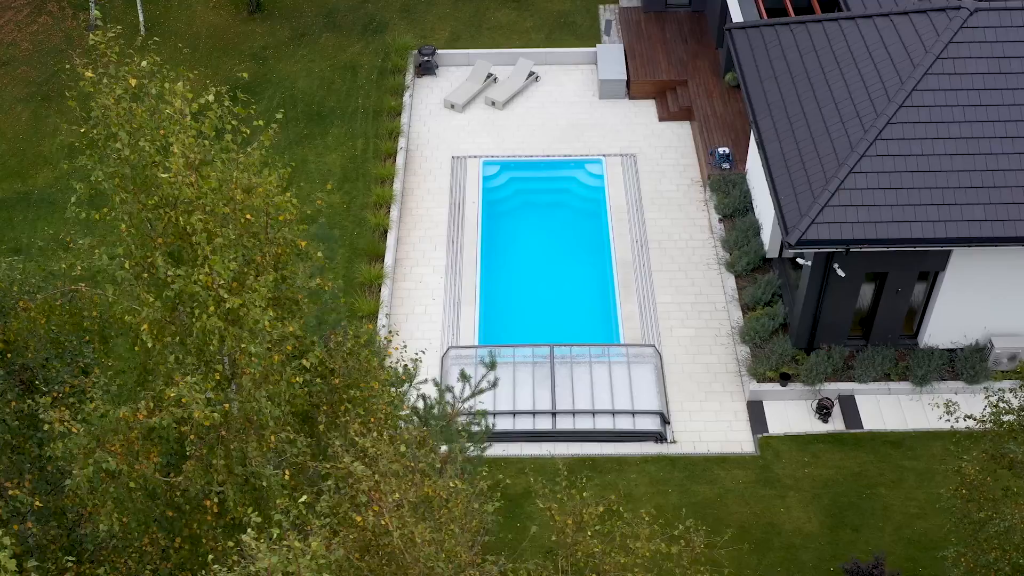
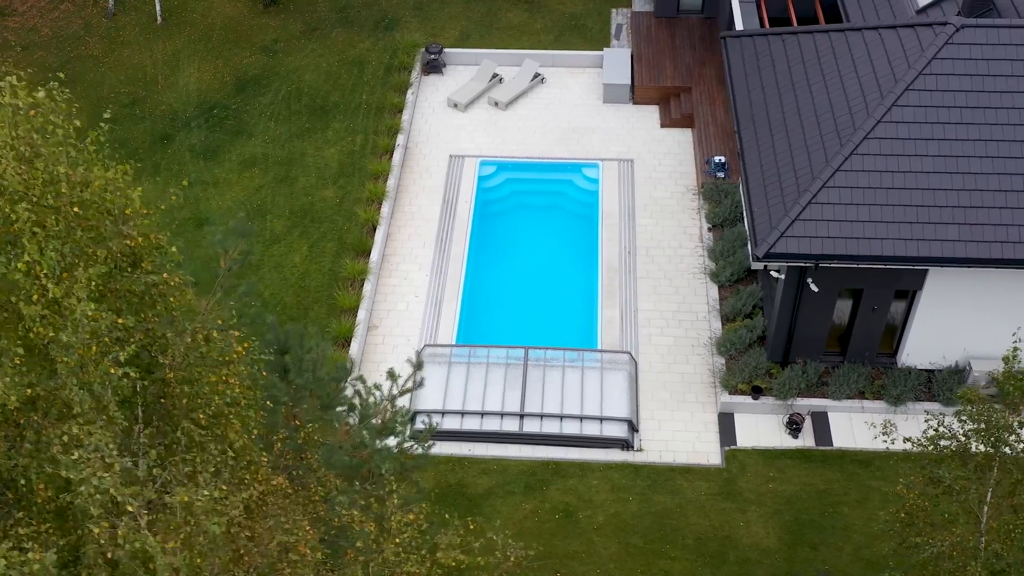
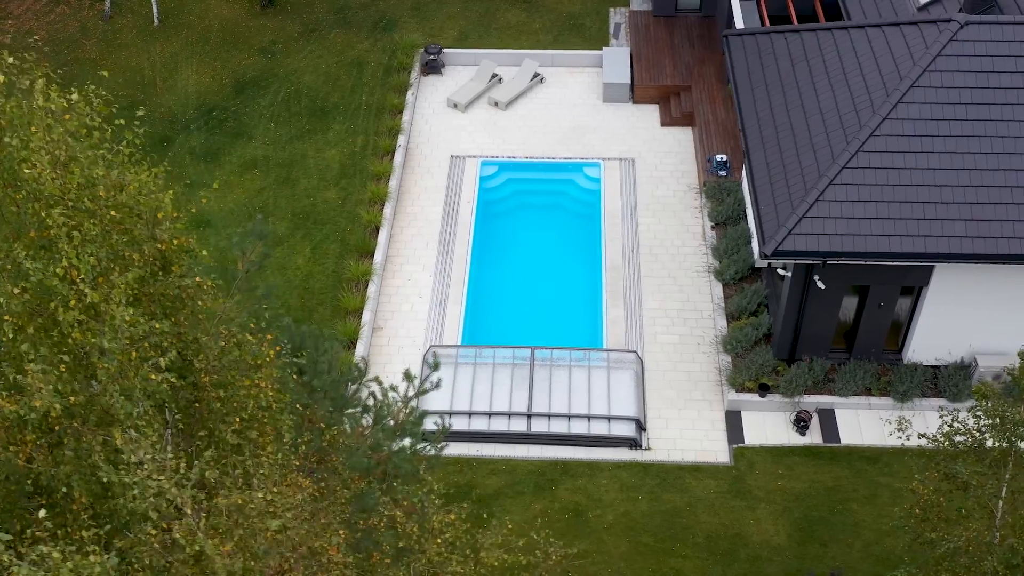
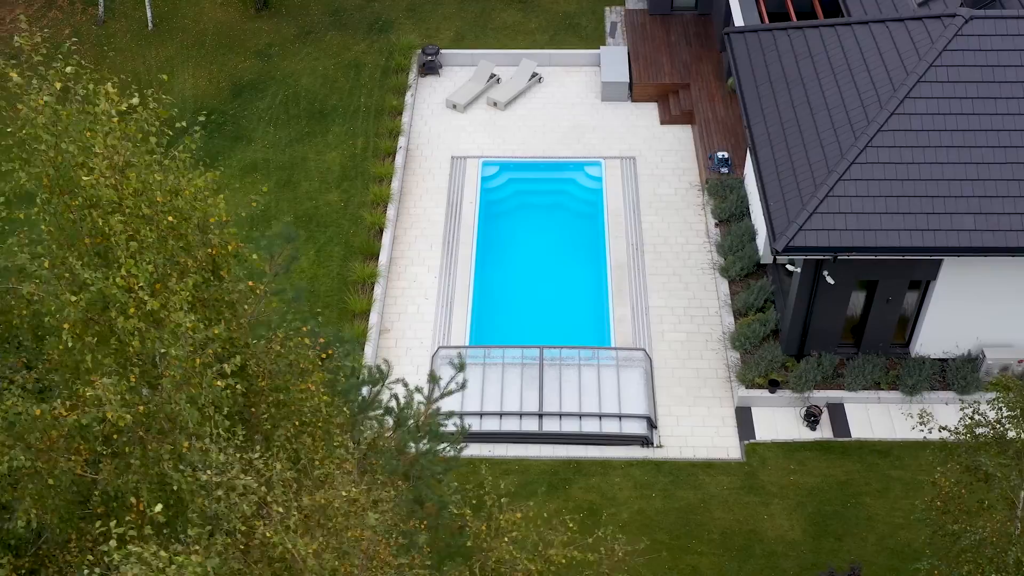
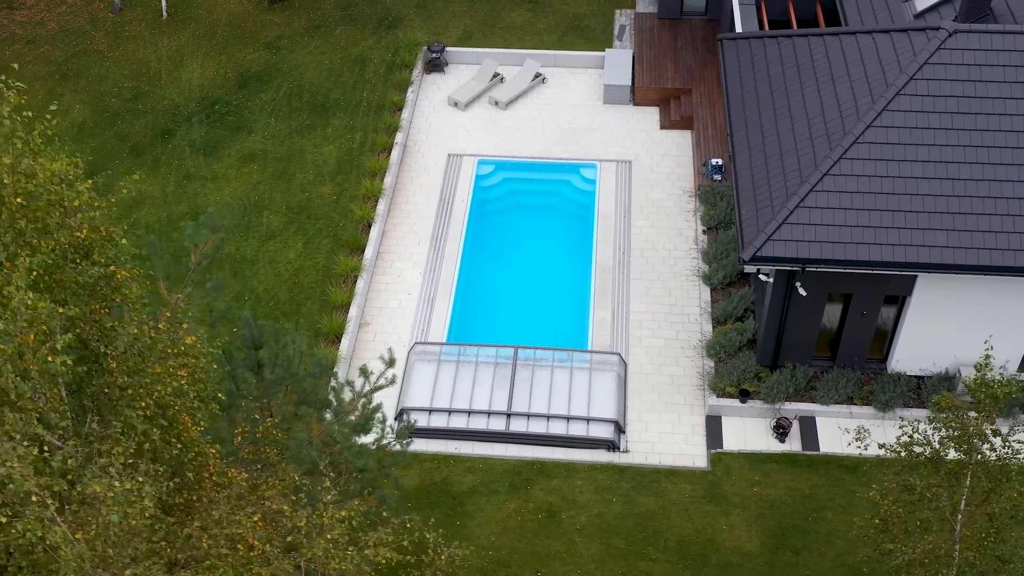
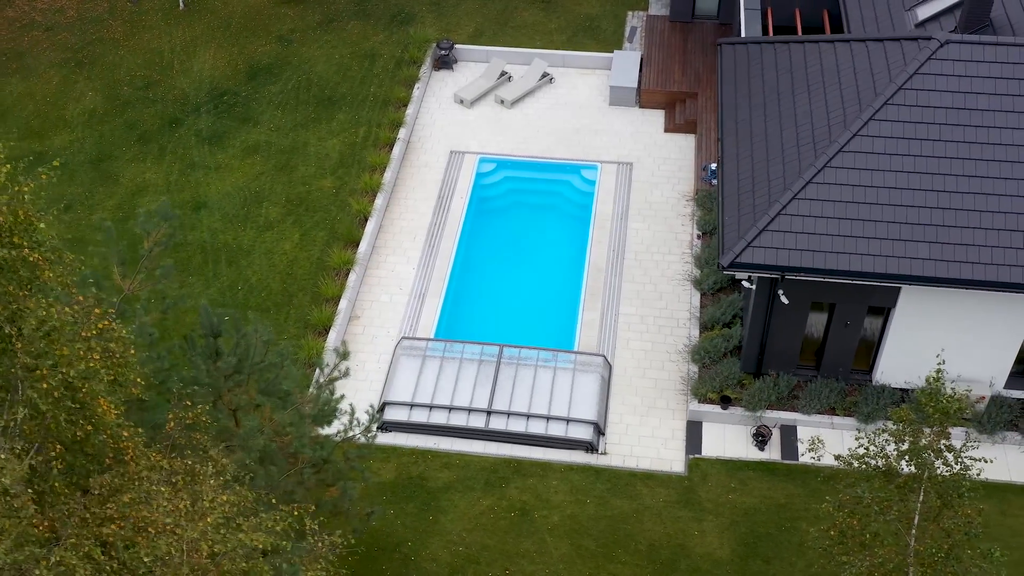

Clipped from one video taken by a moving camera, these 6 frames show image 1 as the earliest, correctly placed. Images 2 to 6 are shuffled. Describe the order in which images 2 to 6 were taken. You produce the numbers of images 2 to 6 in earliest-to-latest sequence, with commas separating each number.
4, 3, 2, 5, 6
